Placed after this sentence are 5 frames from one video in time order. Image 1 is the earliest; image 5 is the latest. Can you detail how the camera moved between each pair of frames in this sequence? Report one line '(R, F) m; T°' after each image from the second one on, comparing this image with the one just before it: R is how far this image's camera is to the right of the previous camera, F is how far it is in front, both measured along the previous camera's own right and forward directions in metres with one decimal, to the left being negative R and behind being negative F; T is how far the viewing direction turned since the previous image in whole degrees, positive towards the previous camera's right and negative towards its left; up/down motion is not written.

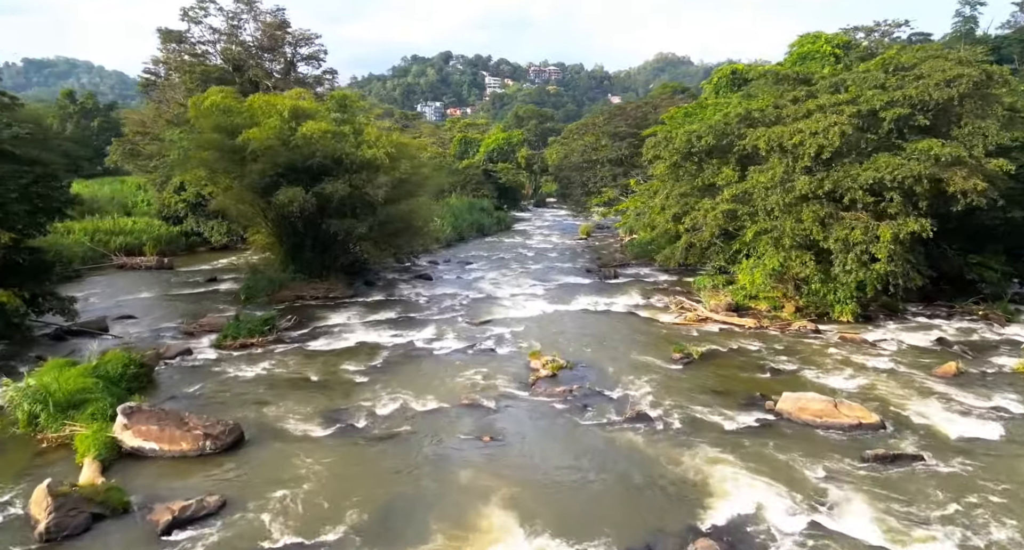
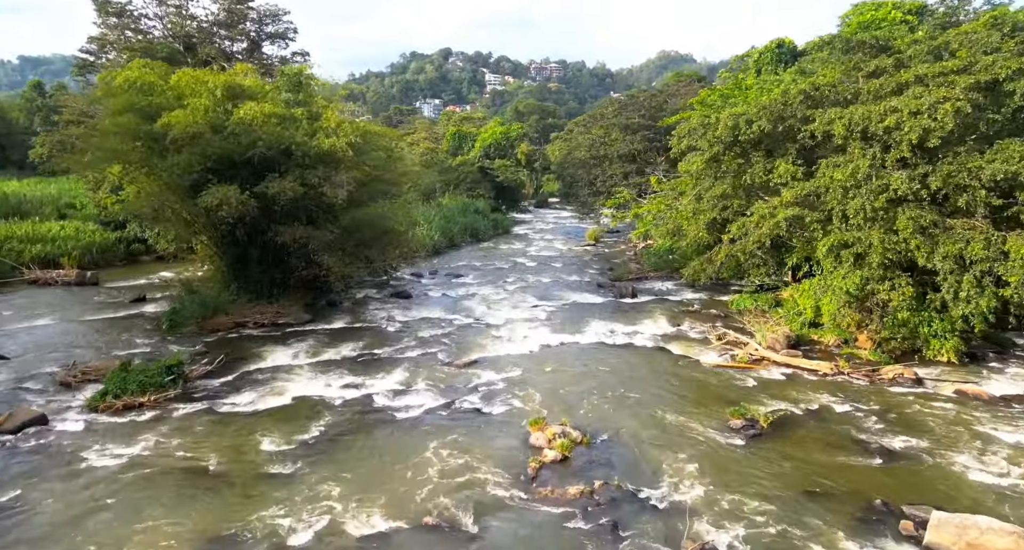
(+0.1, +4.5) m; 0°
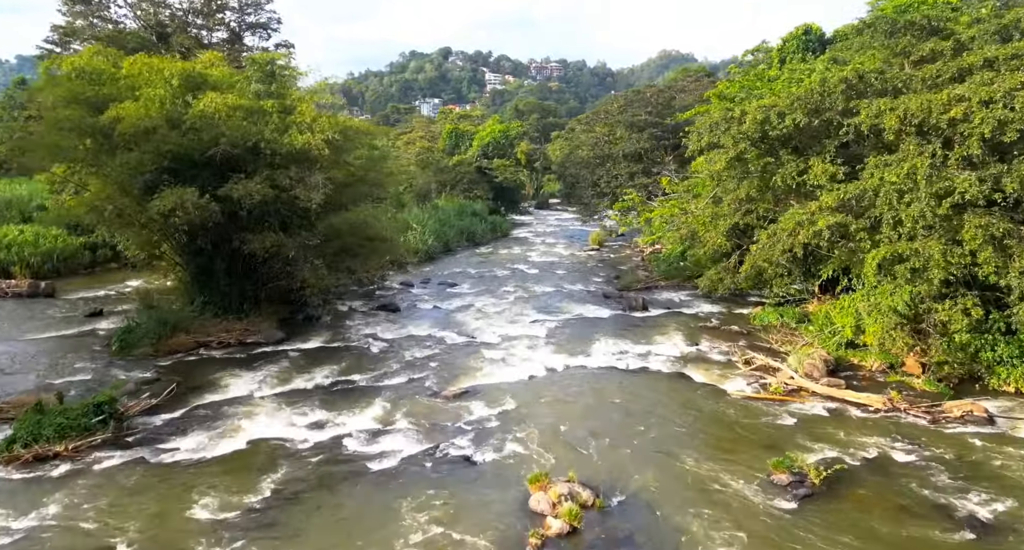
(+0.1, +2.0) m; 0°
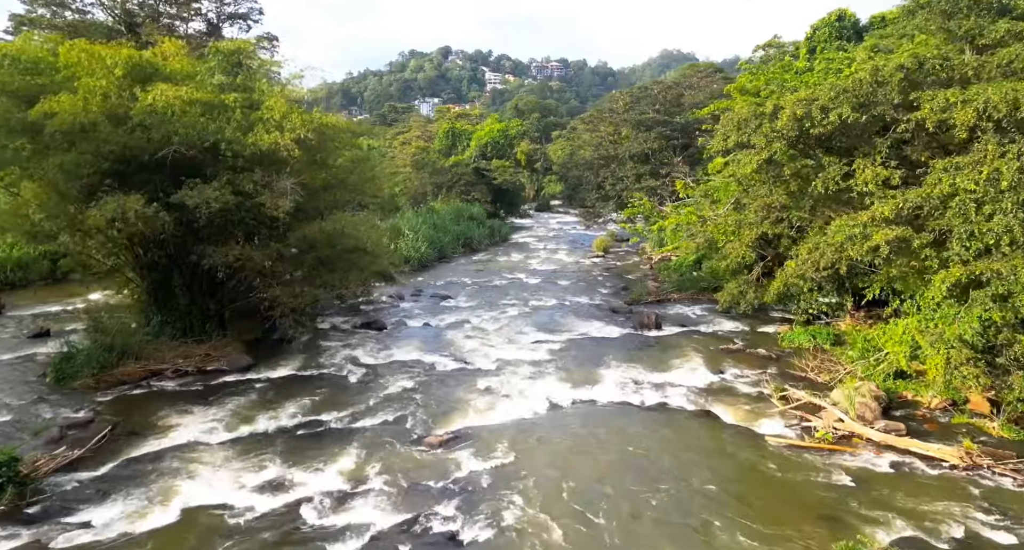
(+0.1, +2.0) m; 0°
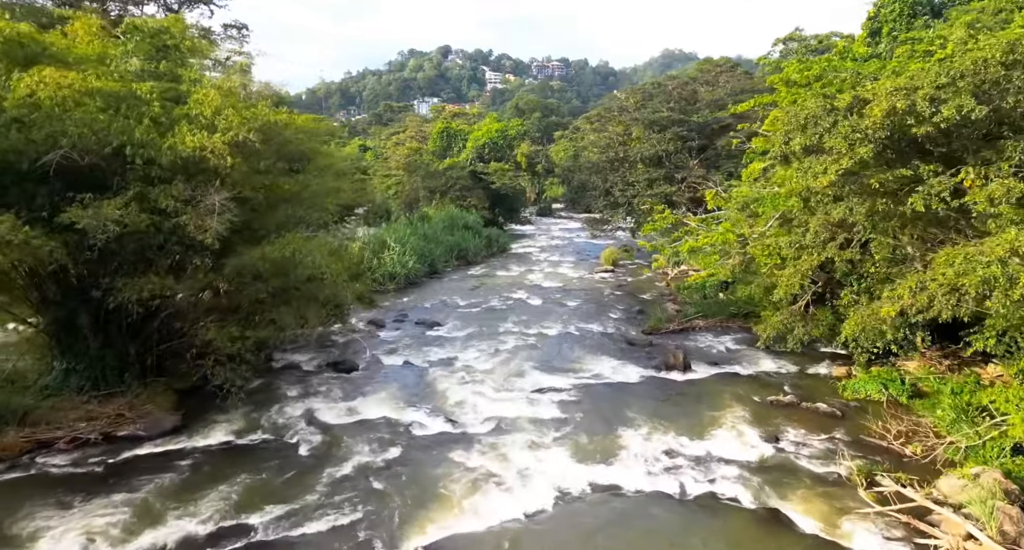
(+0.1, +3.1) m; 0°
